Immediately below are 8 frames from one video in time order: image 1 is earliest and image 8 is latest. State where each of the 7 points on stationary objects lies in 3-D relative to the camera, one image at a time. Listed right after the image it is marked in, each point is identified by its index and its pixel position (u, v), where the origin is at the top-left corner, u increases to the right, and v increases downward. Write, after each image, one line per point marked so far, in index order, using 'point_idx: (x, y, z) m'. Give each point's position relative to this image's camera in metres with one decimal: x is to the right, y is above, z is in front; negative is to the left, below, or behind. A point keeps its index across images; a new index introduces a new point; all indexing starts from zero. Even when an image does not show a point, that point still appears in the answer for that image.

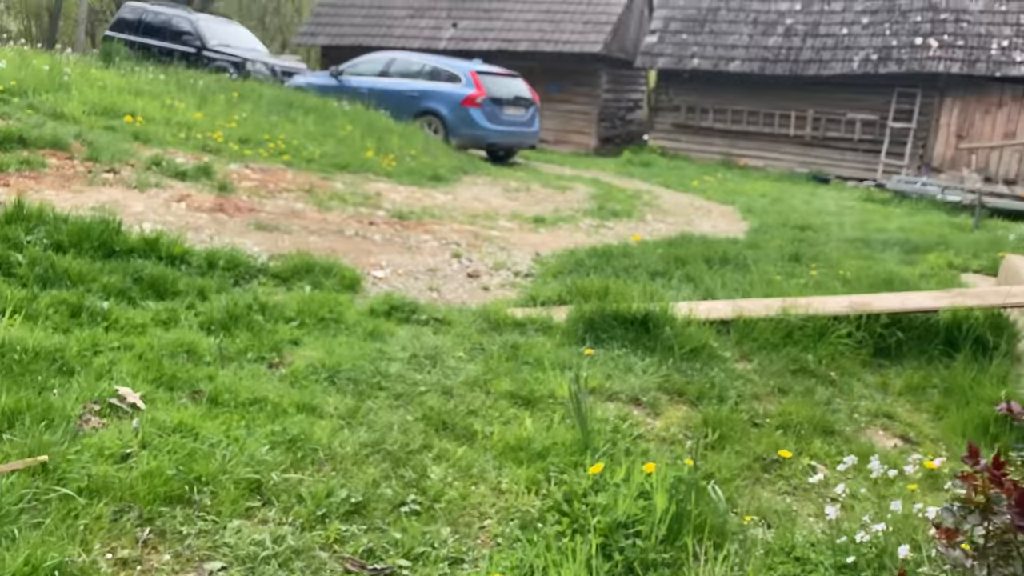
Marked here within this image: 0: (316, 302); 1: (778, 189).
0: (-0.7, -0.1, +3.4) m
1: (+4.4, +1.7, +14.8) m
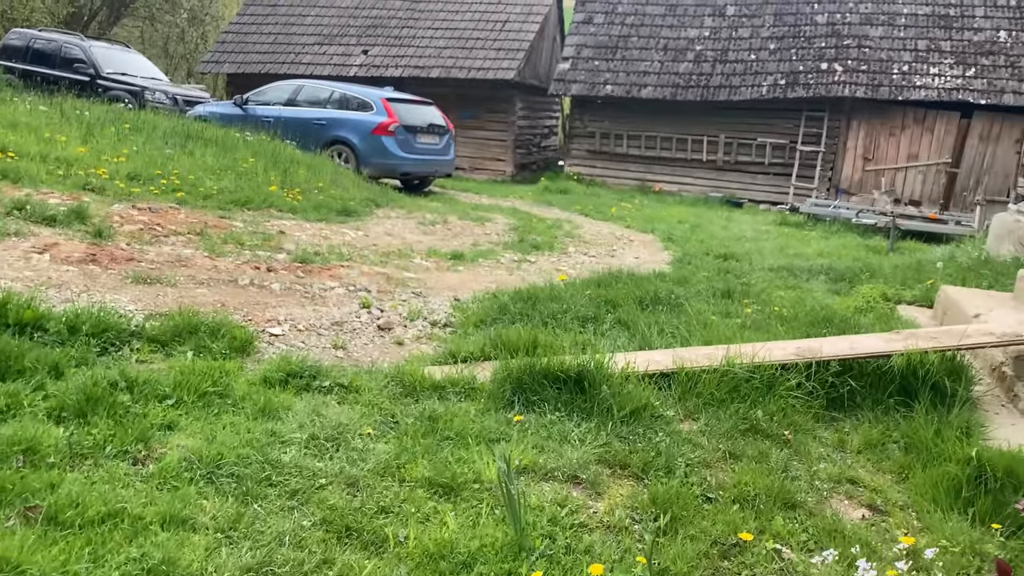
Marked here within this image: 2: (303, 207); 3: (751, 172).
0: (-1.0, -0.3, +2.9) m
1: (+3.0, +1.2, +14.8) m
2: (-1.7, +0.7, +7.4) m
3: (+4.9, +2.4, +18.4) m
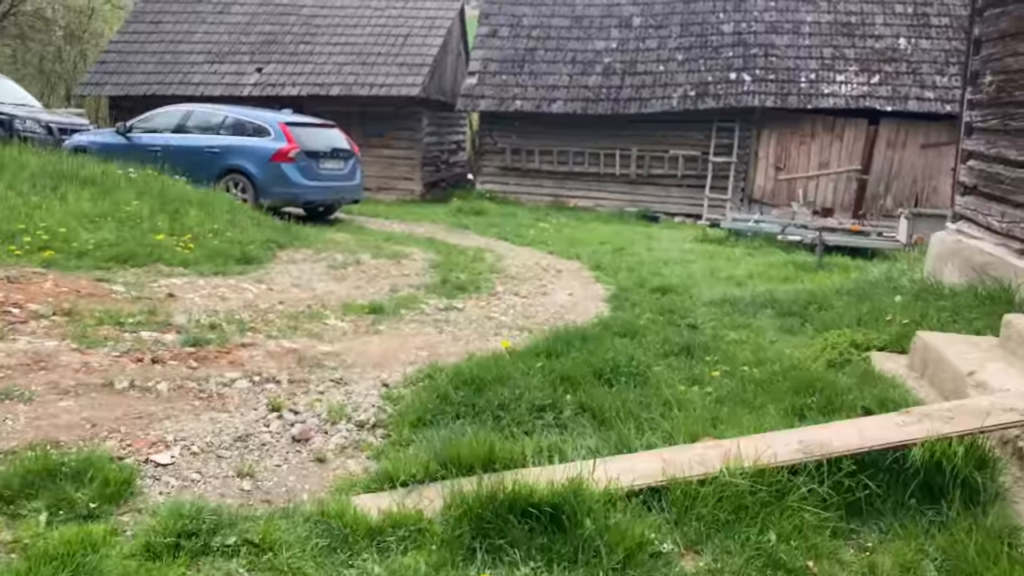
0: (-1.1, -0.6, +2.1) m
1: (+1.6, +0.9, +14.4) m
2: (-2.3, +0.2, +6.6) m
3: (+3.1, +2.1, +18.2) m
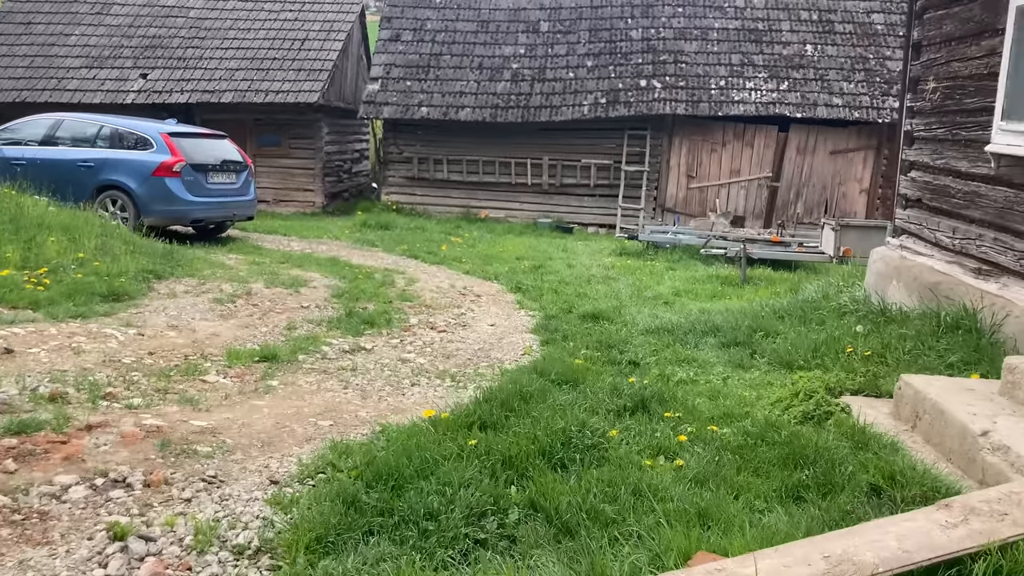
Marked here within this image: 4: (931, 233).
0: (-1.2, -0.8, +1.2) m
1: (+0.3, +0.6, +13.7) m
2: (-2.9, -0.1, +5.5) m
3: (+1.3, +1.9, +17.7) m
4: (+3.1, +0.4, +6.5) m
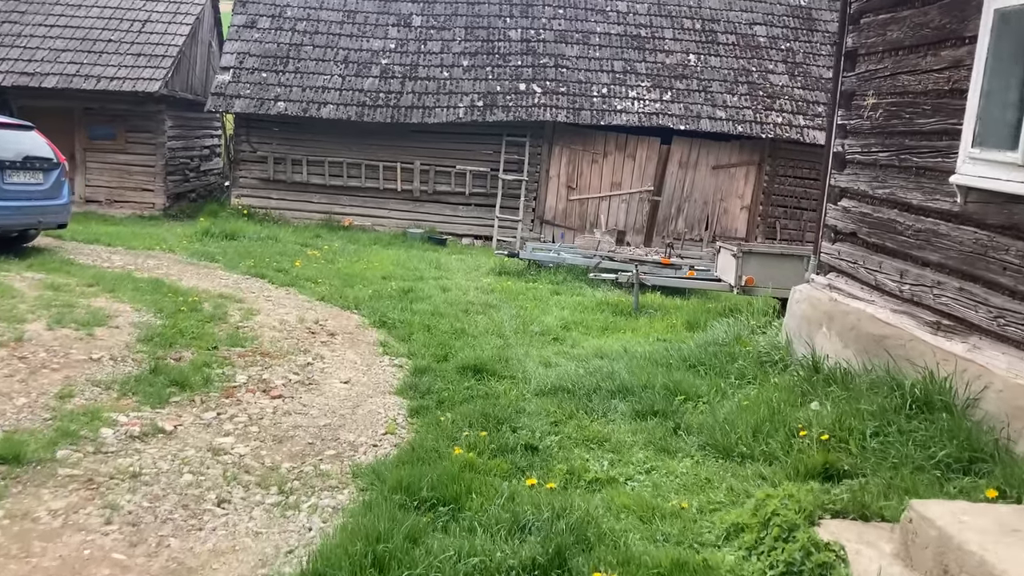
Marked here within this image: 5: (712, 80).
0: (-1.2, -1.1, -0.3) m
1: (-1.6, +0.4, +12.3) m
2: (-3.5, -0.3, +3.7) m
3: (-1.1, +1.6, +16.3) m
4: (+2.2, +0.1, +5.6) m
5: (+3.6, +3.8, +16.3) m
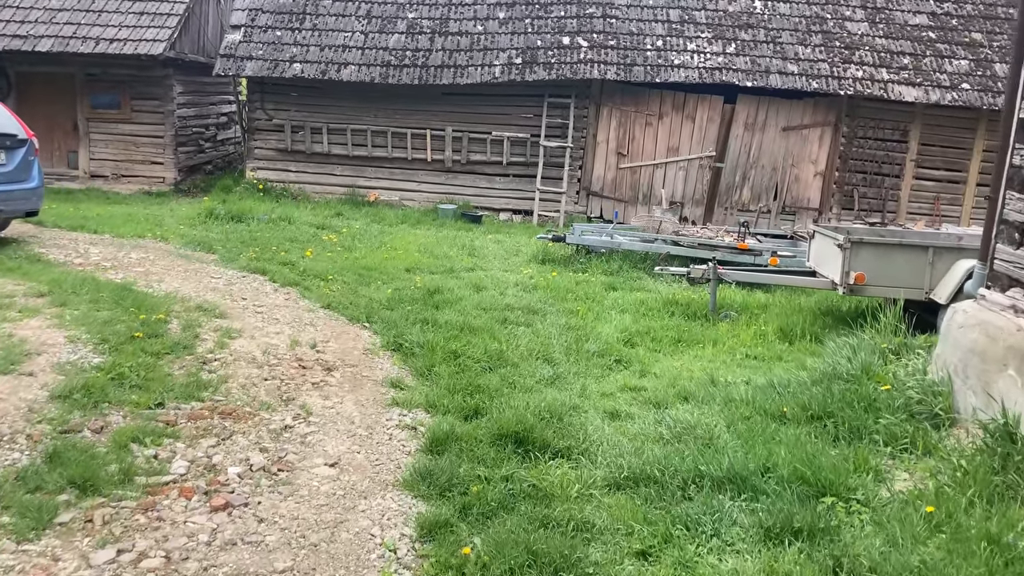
0: (-1.2, -1.5, -1.9) m
1: (-1.0, +0.5, +10.7) m
2: (-3.3, -0.6, +2.2) m
3: (-0.4, +1.9, +14.6) m
4: (+2.5, 0.0, +3.8) m
5: (+4.3, +4.1, +14.2) m
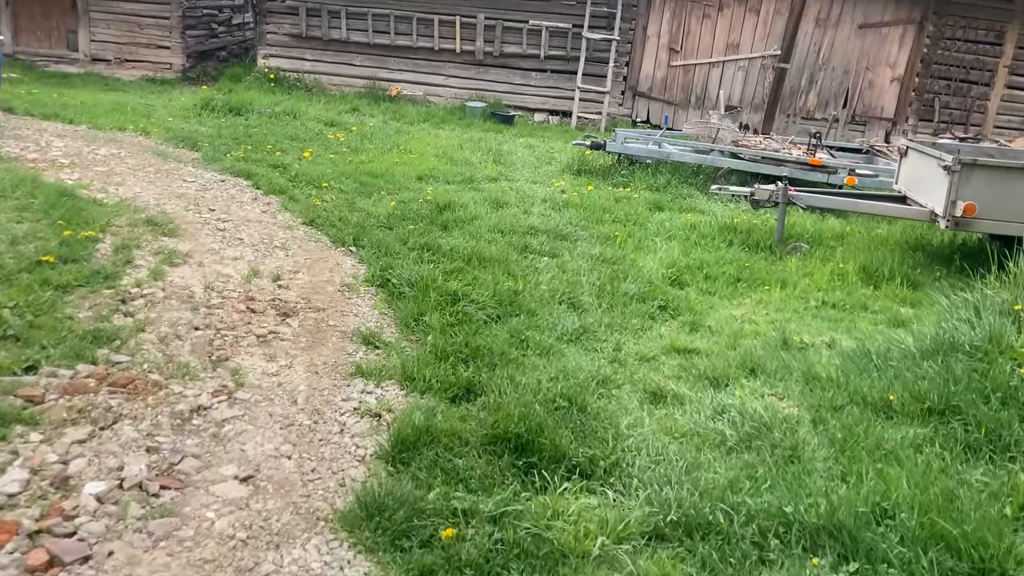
0: (-1.5, -1.9, -2.9) m
1: (-0.7, +1.4, +9.3) m
2: (-3.4, -0.4, +1.2) m
3: (+0.1, +3.2, +13.1) m
4: (+2.5, 0.0, +2.5) m
5: (+4.9, +5.2, +12.3) m
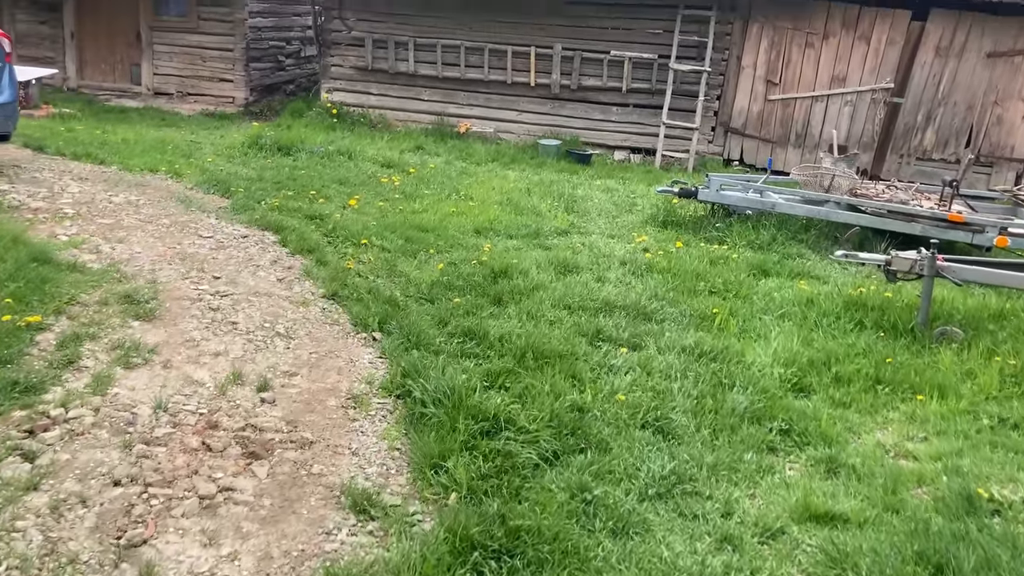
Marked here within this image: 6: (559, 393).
0: (-1.9, -2.1, -4.0) m
1: (0.0, +0.9, +8.2) m
2: (-3.4, -0.7, +0.3) m
3: (+1.2, +2.5, +12.0) m
4: (+2.5, -0.4, +1.1) m
5: (+5.9, +4.4, +10.8) m
6: (+0.2, -0.4, +3.5) m
